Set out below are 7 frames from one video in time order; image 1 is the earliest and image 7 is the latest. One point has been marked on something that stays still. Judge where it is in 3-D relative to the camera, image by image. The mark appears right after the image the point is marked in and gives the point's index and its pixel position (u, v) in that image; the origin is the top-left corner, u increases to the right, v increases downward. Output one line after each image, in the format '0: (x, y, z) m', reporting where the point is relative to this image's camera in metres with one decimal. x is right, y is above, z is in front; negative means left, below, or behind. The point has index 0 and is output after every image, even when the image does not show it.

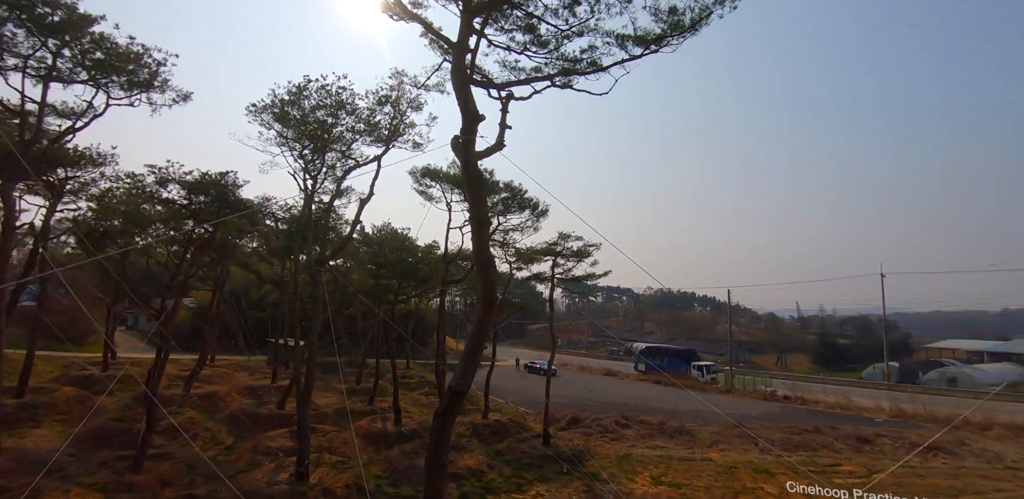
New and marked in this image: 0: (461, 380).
0: (-0.4, -1.1, +4.5) m
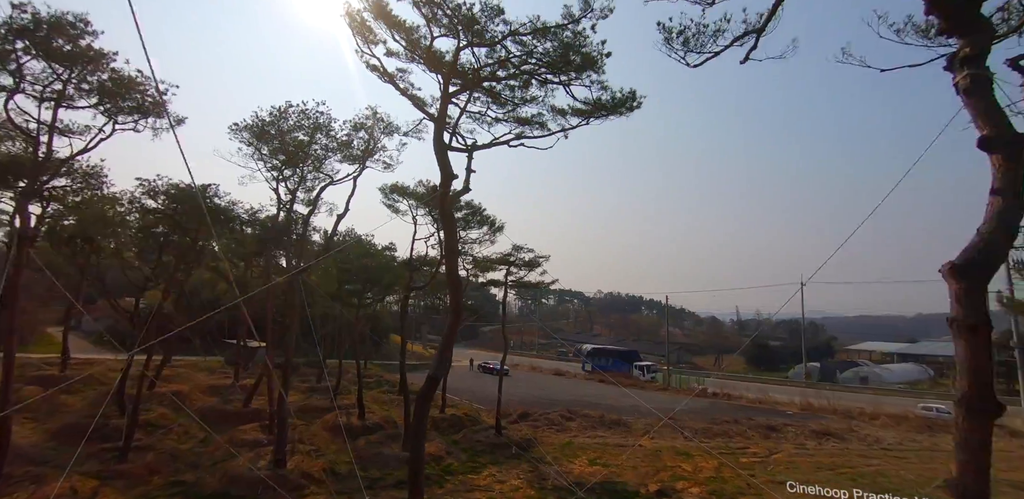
0: (-0.8, -1.3, +5.7) m
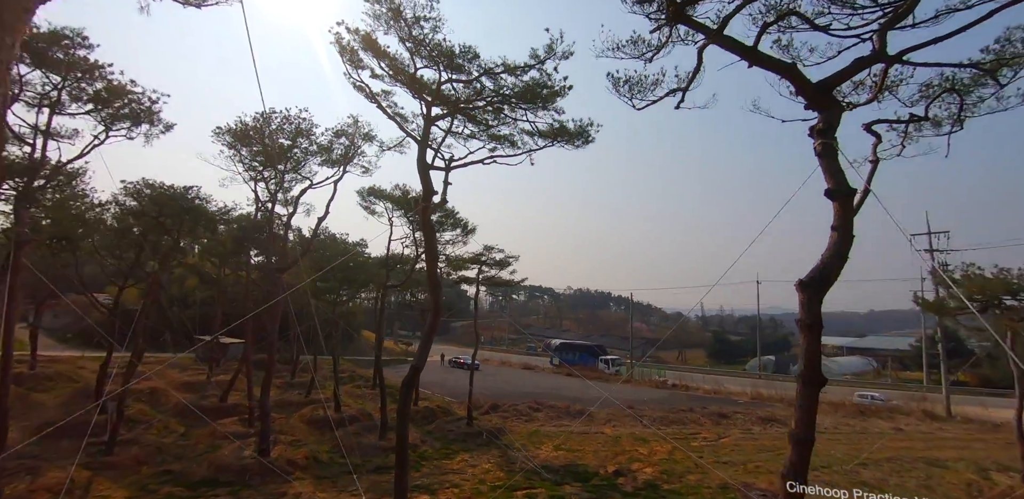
0: (-1.1, -1.4, +6.4) m
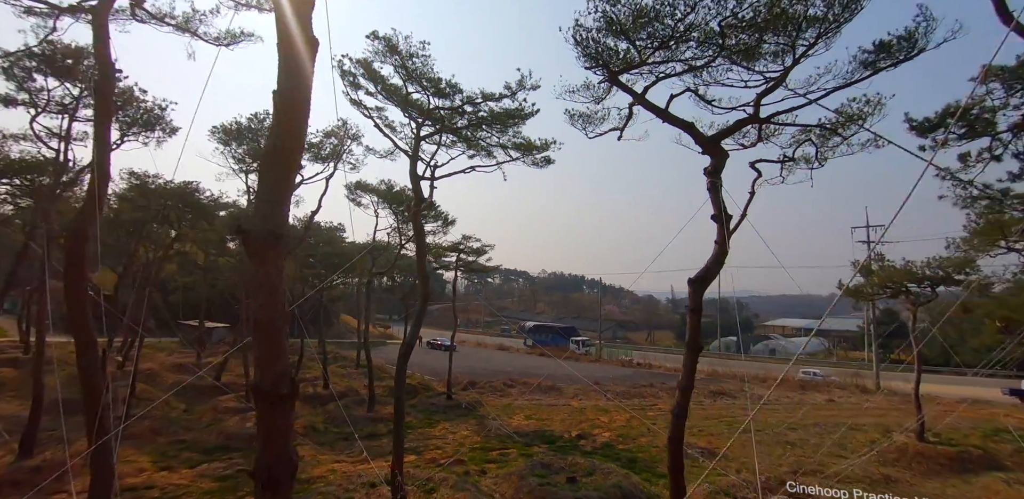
0: (-1.5, -1.3, +7.6) m
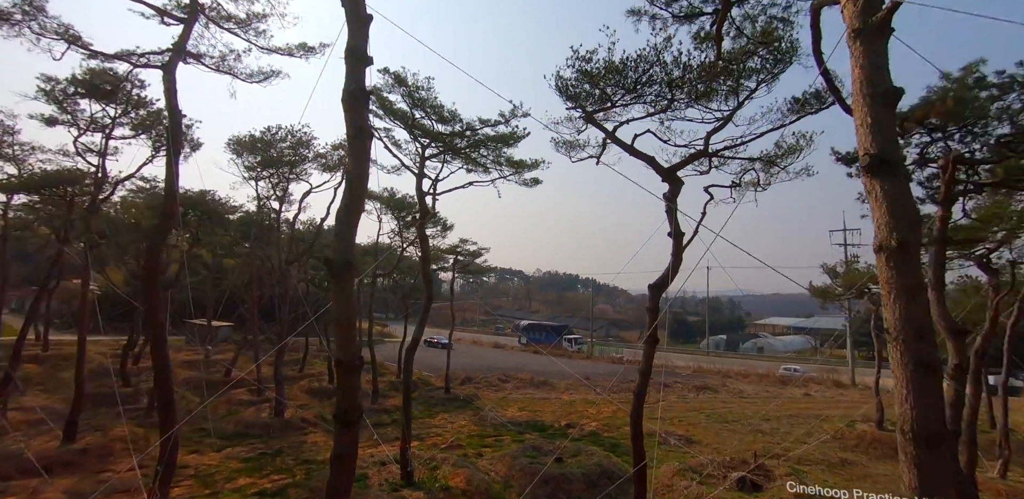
0: (-1.6, -1.4, +8.5) m
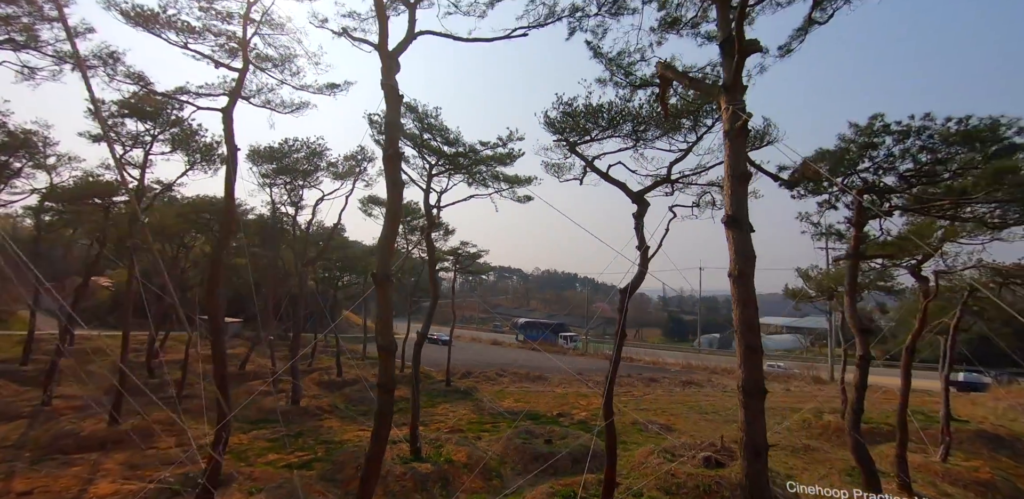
0: (-1.7, -1.5, +9.6) m
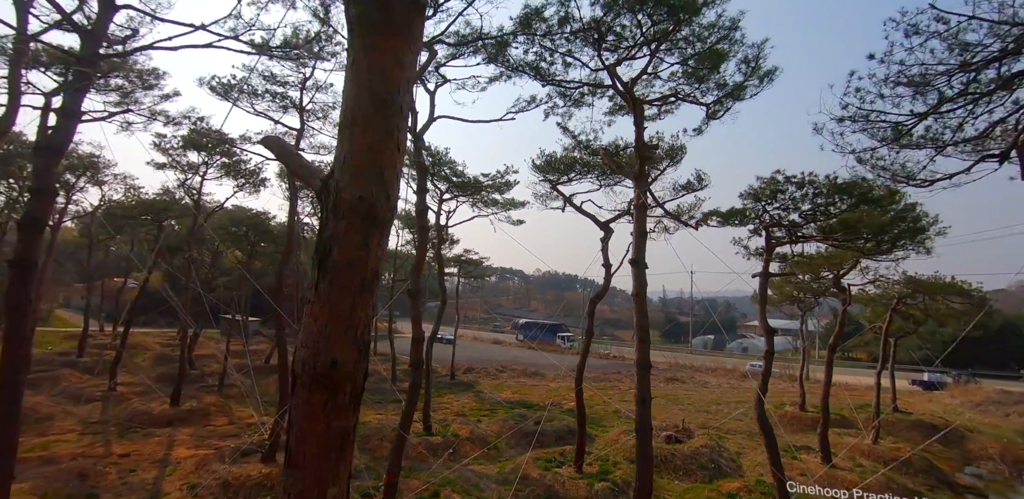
0: (-1.8, -1.8, +11.4) m
